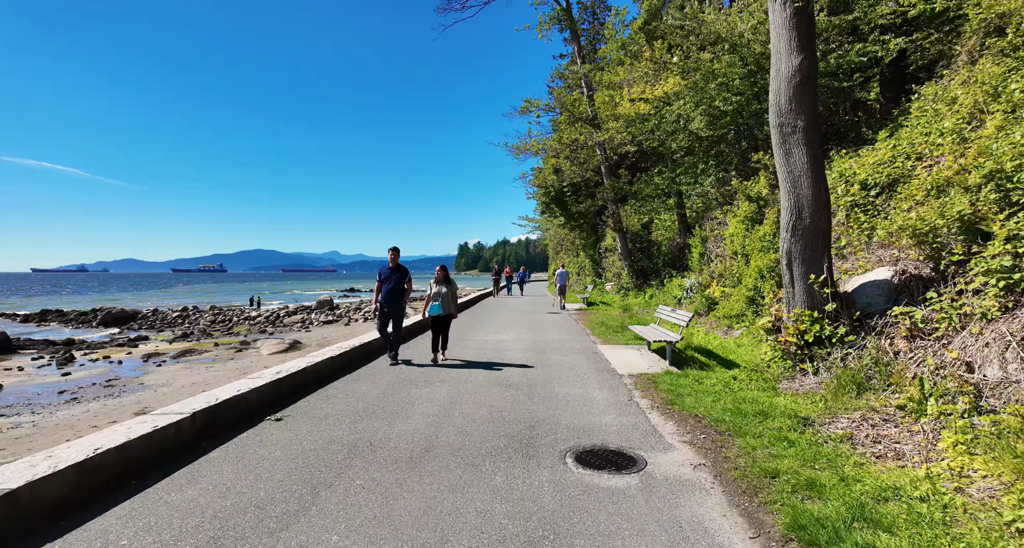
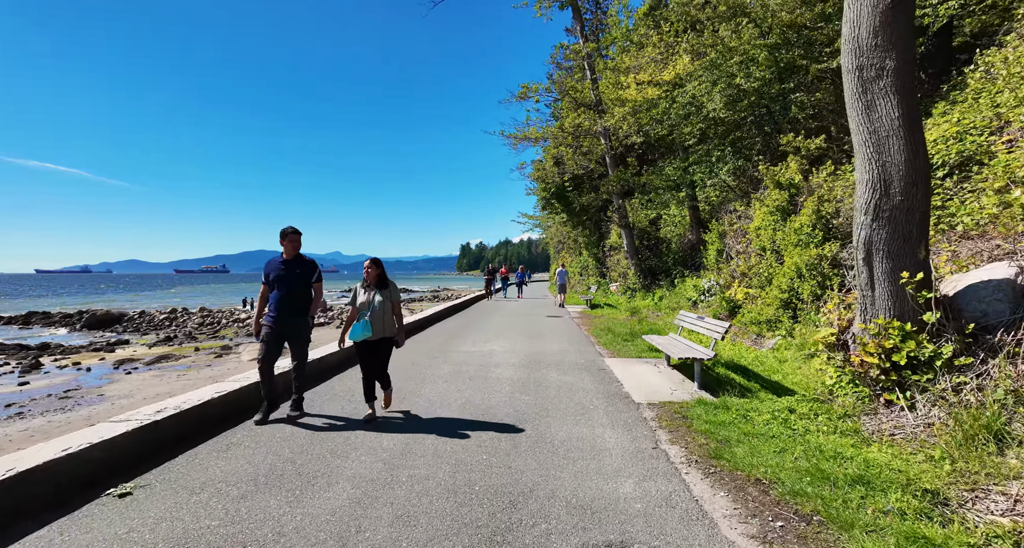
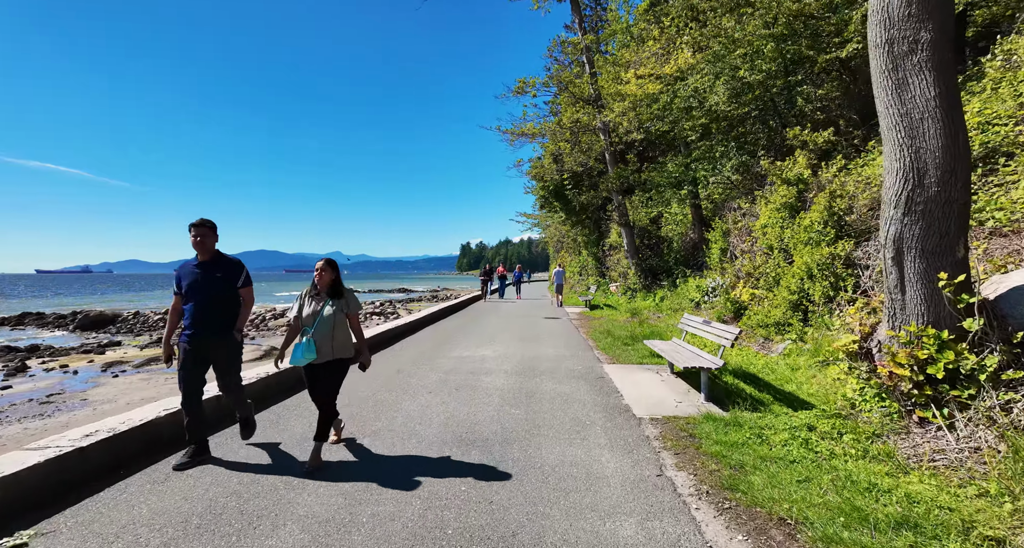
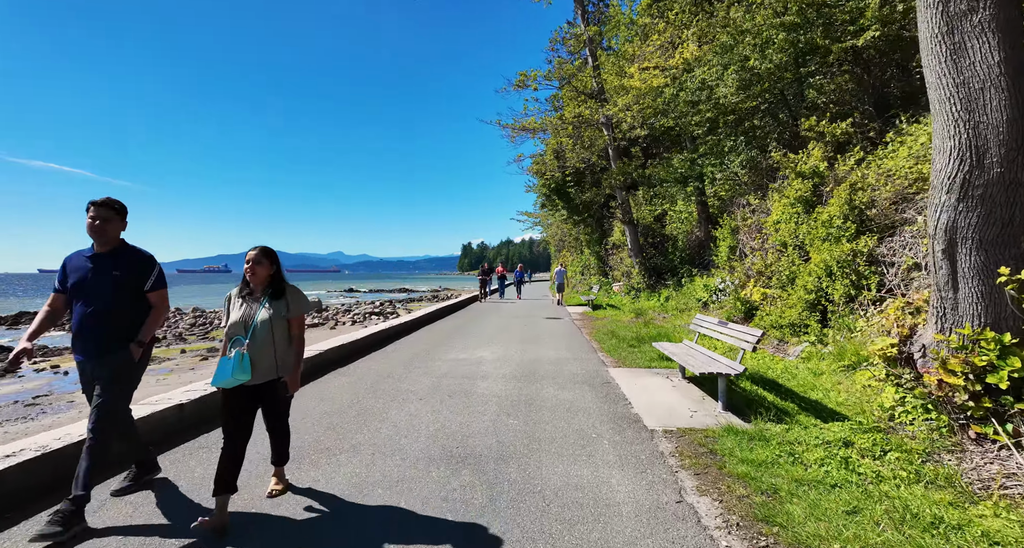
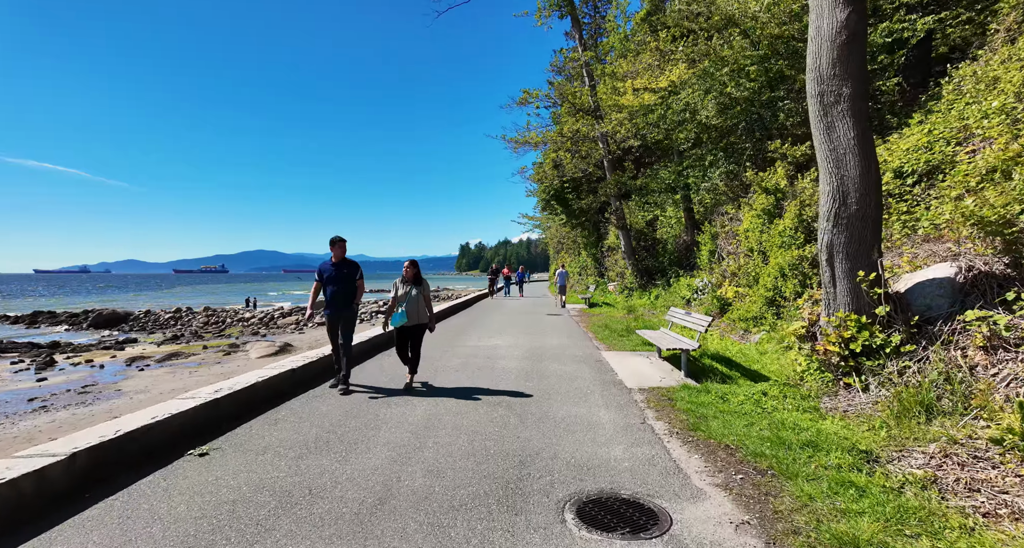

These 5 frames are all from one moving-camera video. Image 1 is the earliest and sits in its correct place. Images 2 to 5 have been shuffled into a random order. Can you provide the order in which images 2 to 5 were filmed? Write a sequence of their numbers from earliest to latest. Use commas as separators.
5, 2, 3, 4
